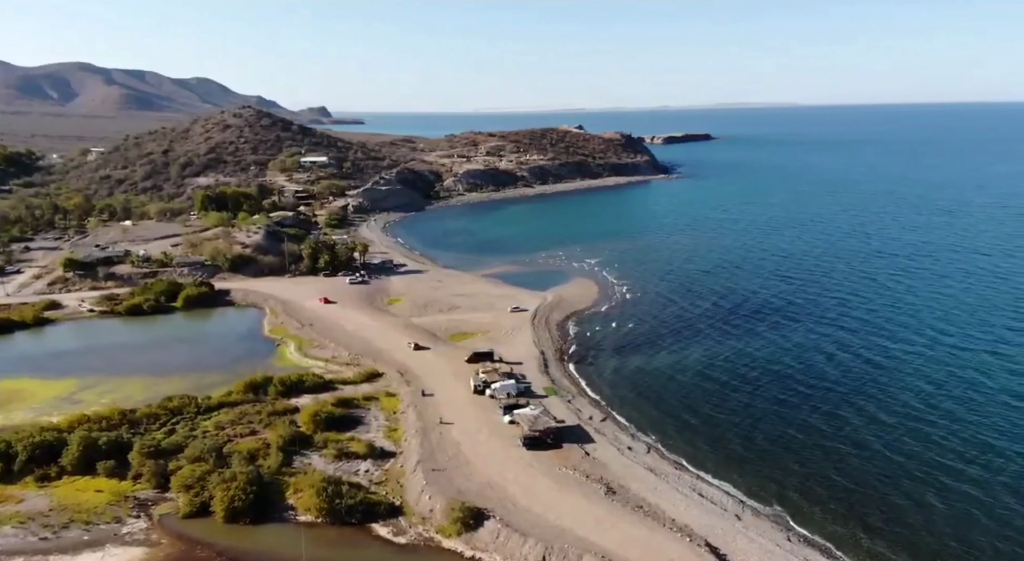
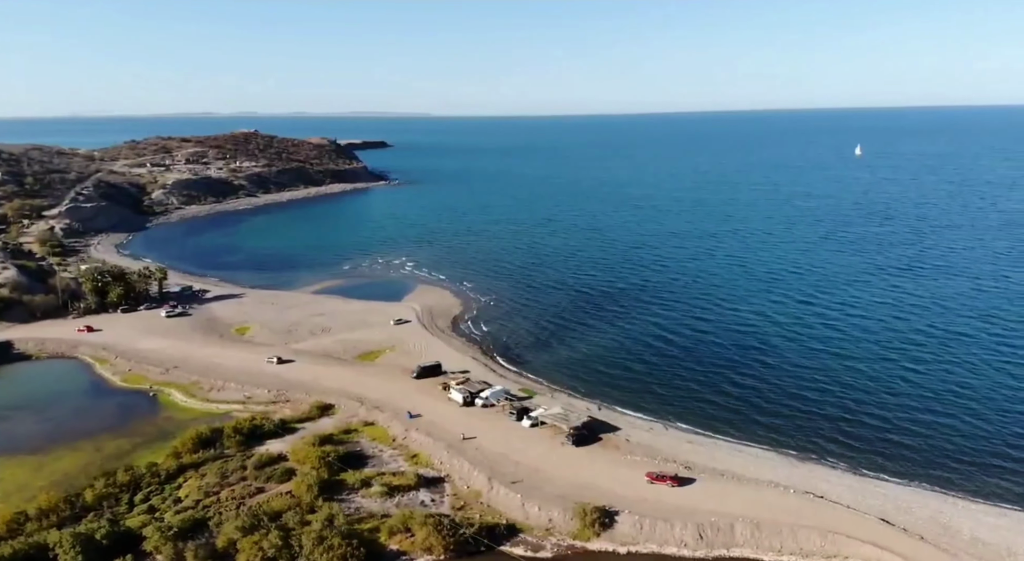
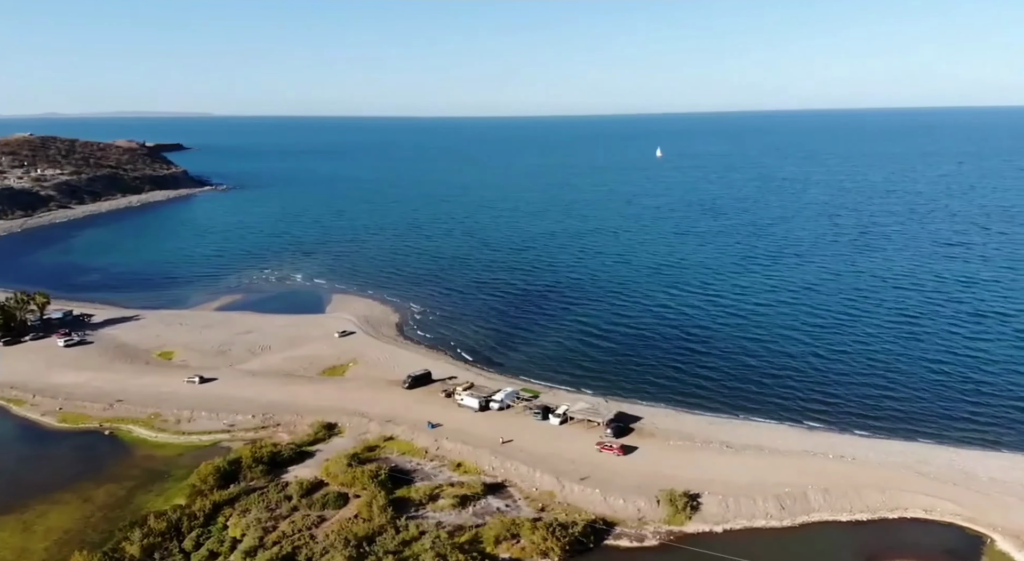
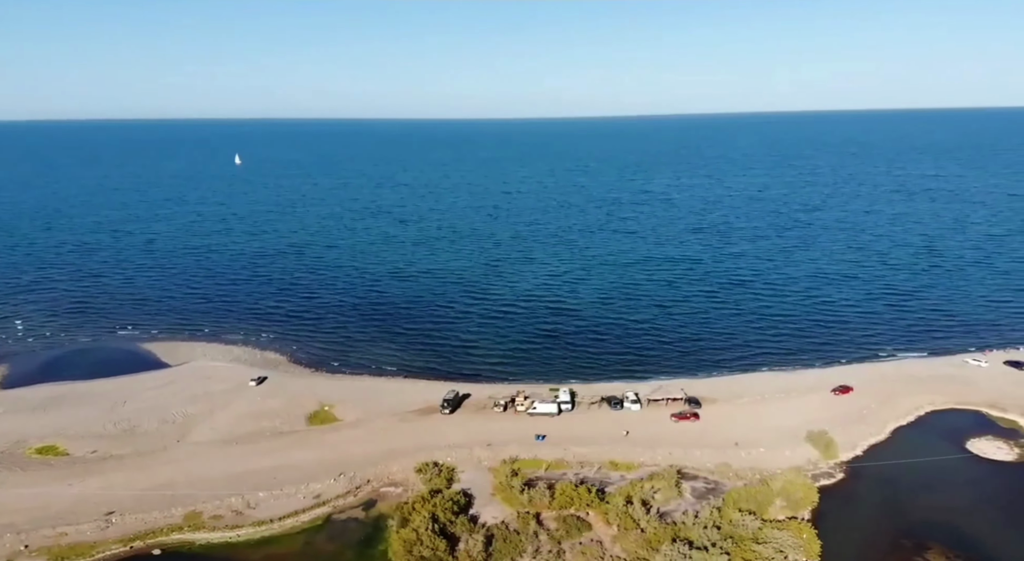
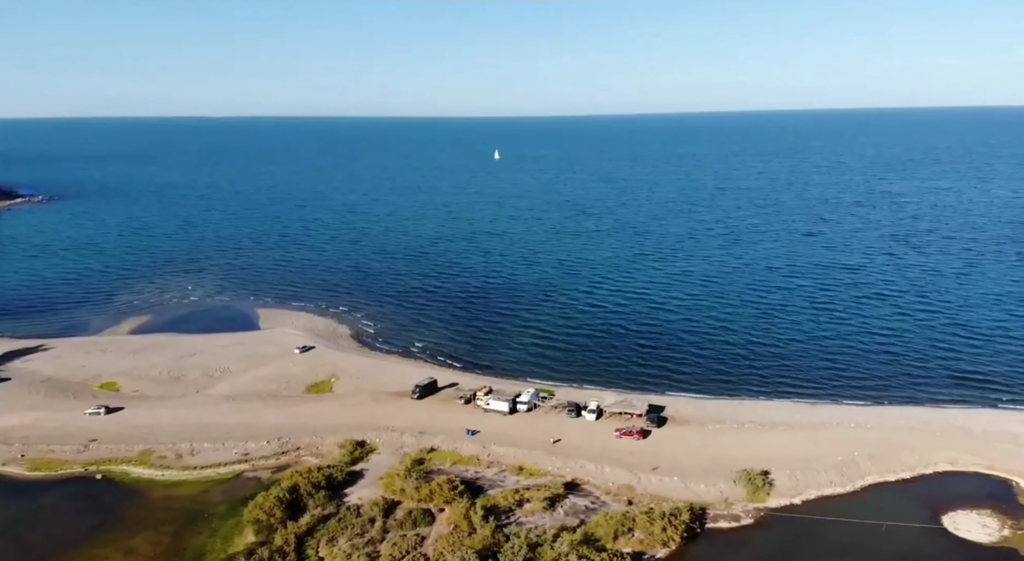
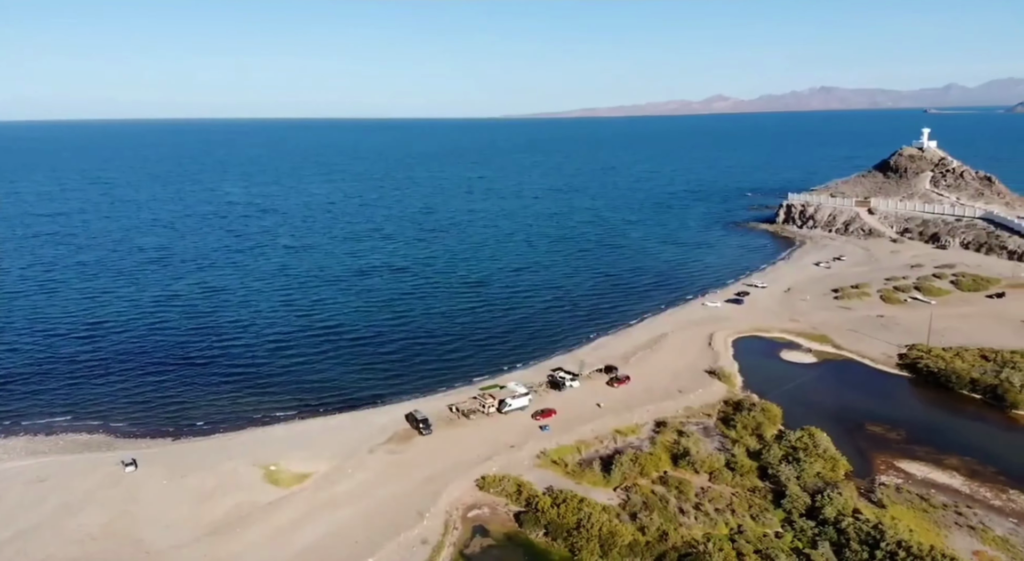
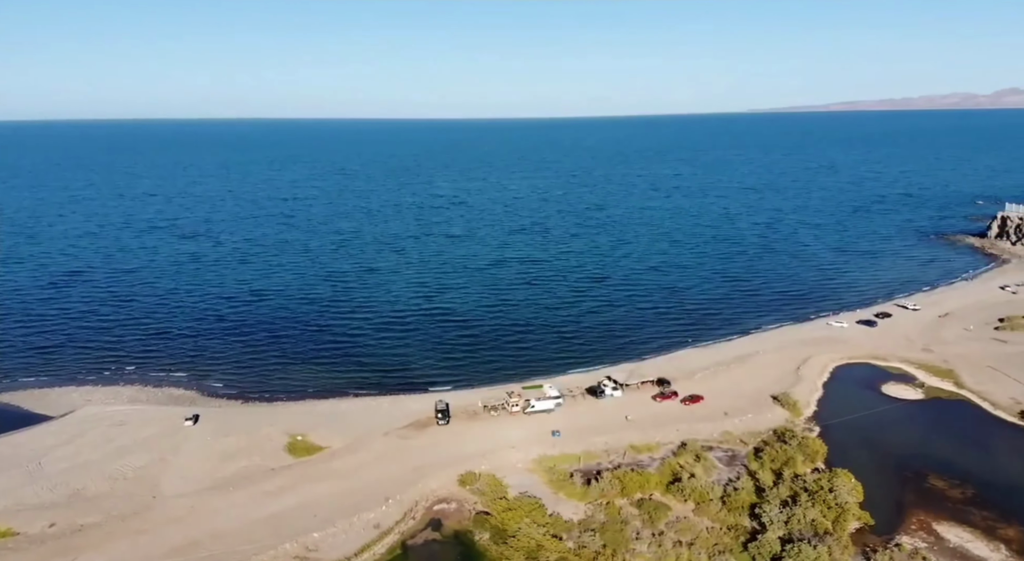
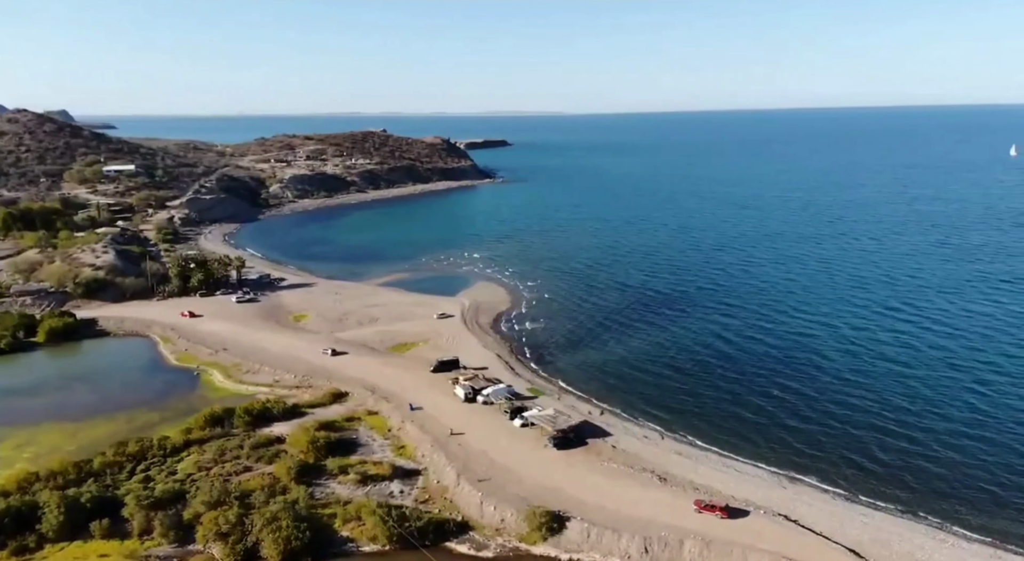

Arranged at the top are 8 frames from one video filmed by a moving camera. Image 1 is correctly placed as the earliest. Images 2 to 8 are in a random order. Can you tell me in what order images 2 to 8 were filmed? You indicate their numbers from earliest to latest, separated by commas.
8, 2, 3, 5, 4, 7, 6
